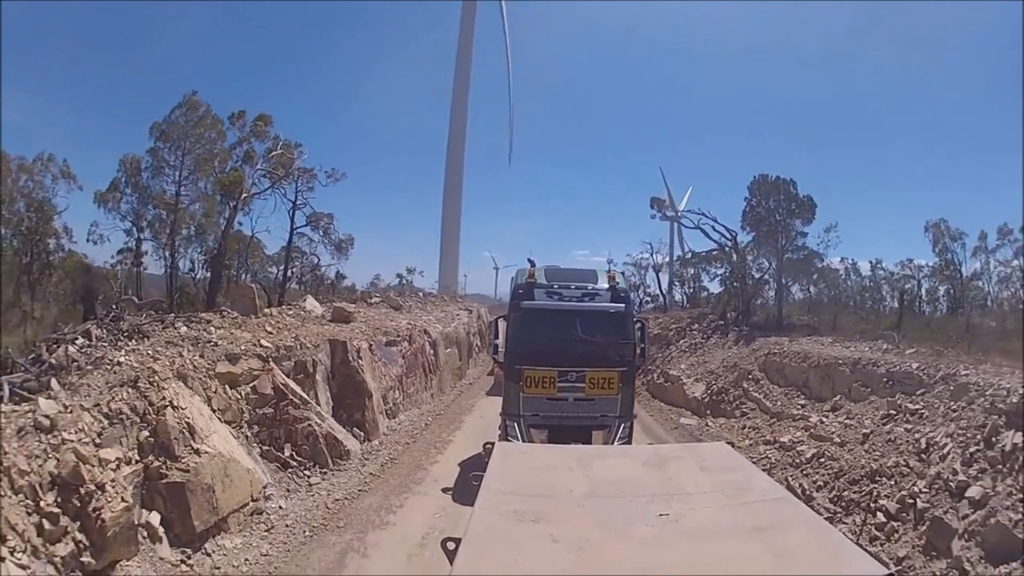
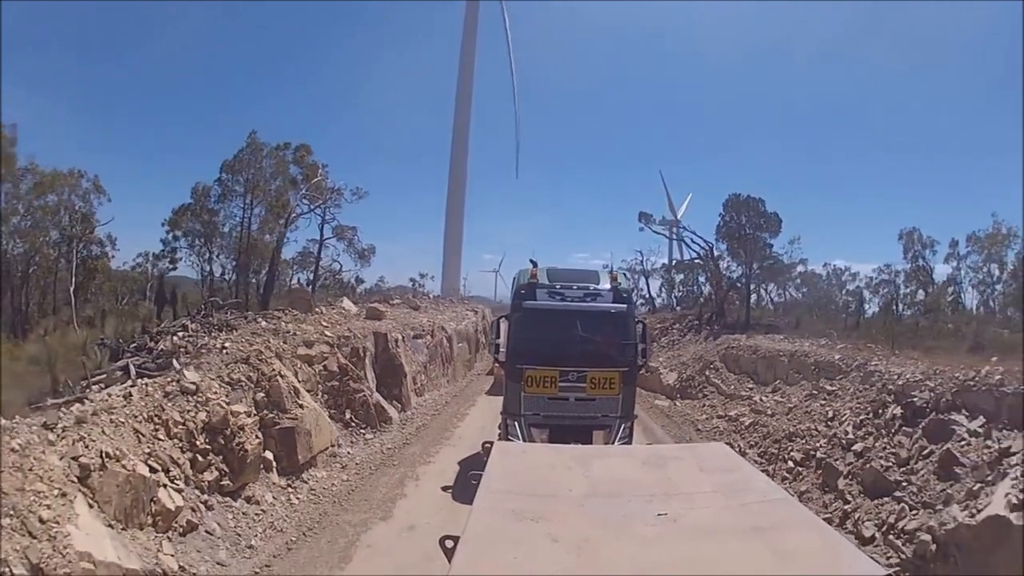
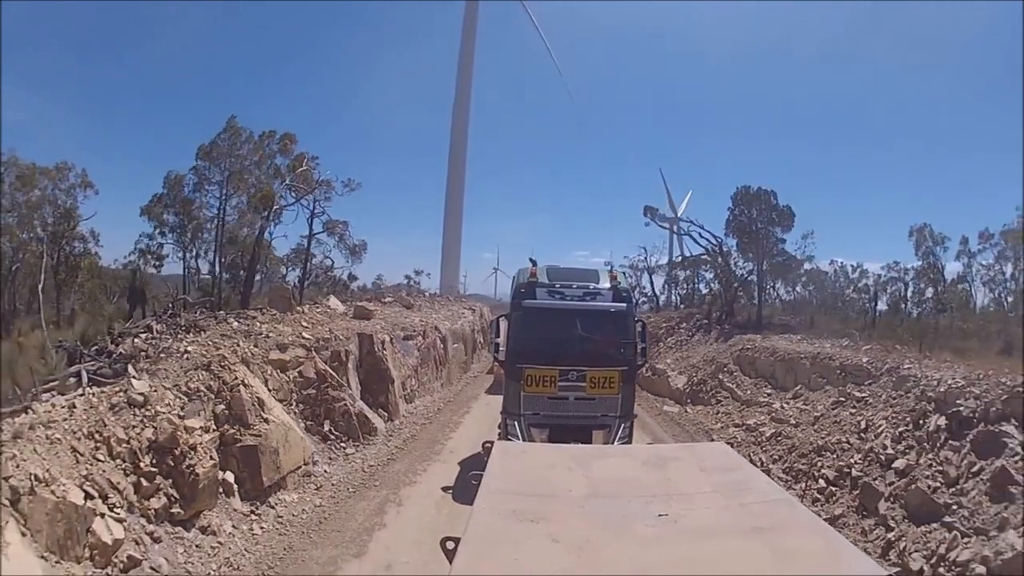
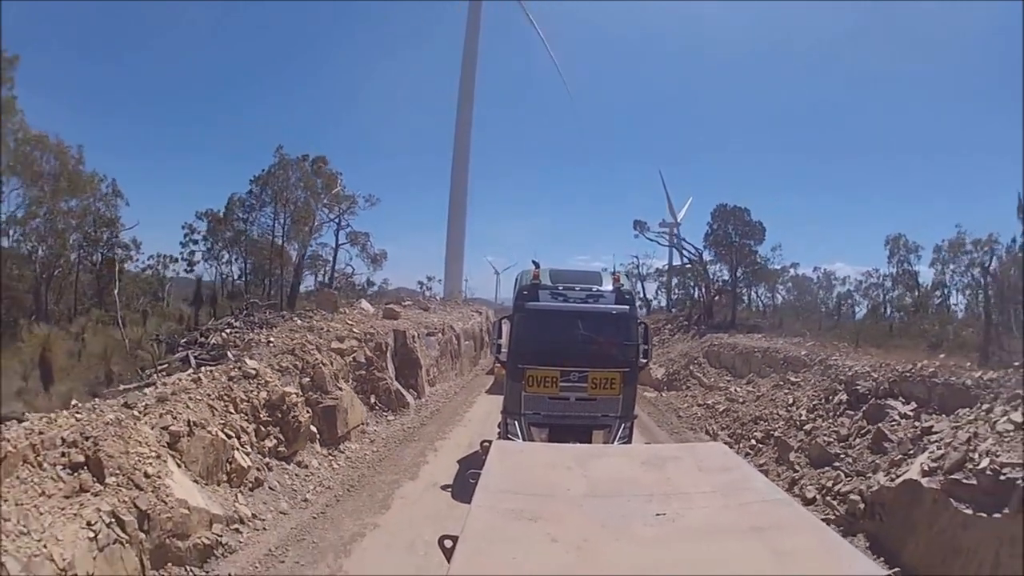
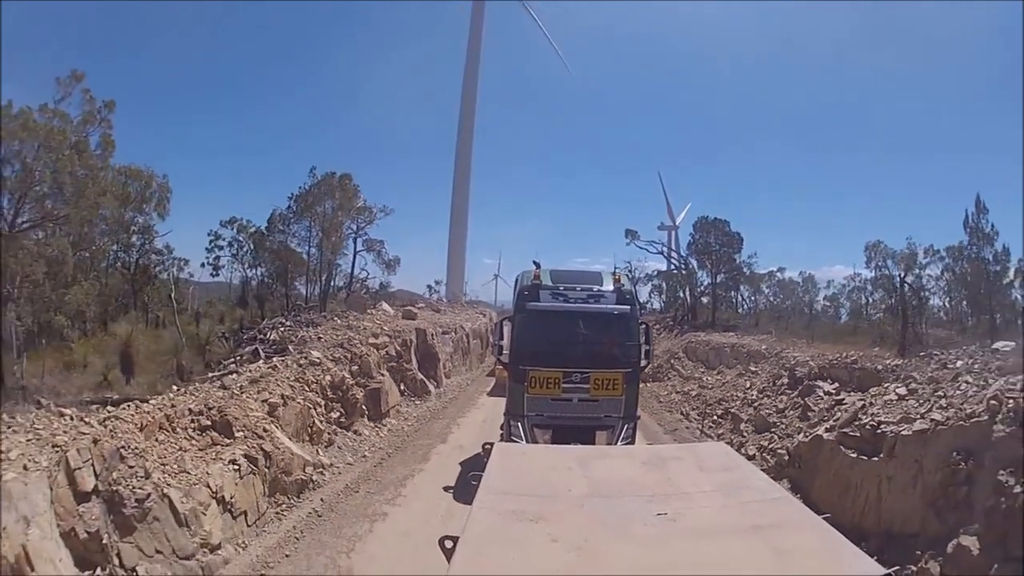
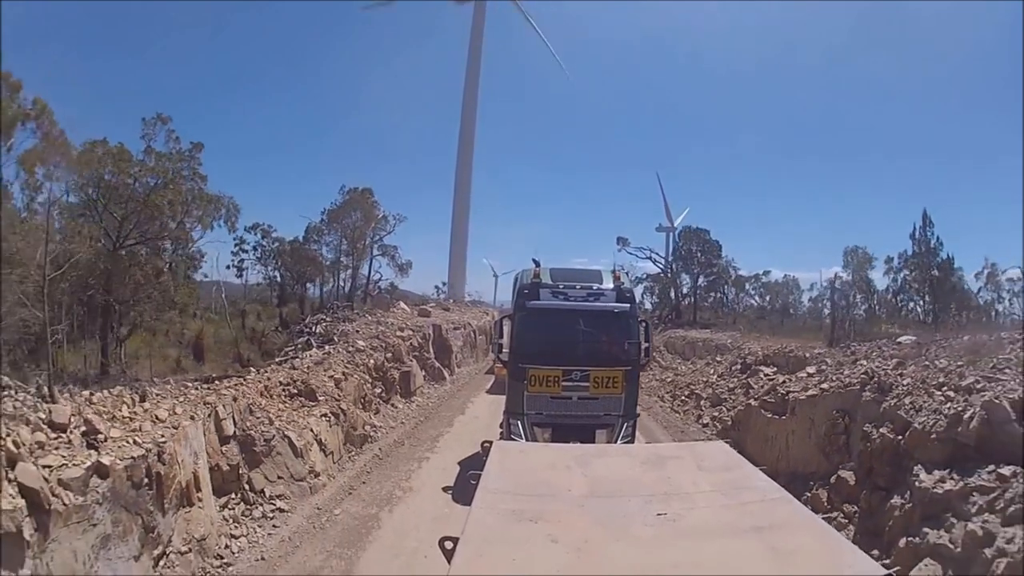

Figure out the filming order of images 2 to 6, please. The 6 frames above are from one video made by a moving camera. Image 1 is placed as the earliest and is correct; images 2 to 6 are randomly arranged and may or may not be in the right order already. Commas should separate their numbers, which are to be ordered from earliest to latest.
3, 2, 4, 5, 6
